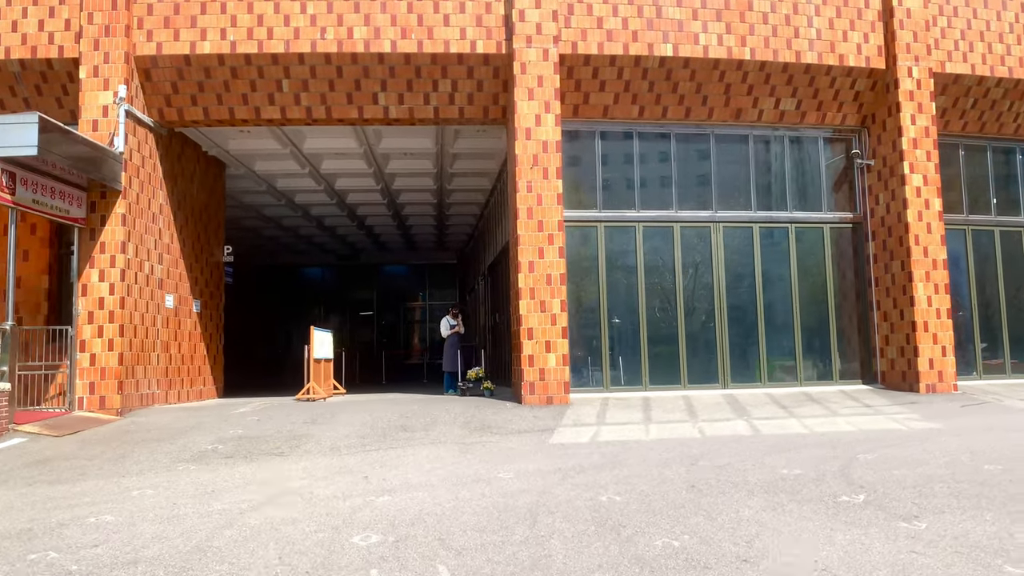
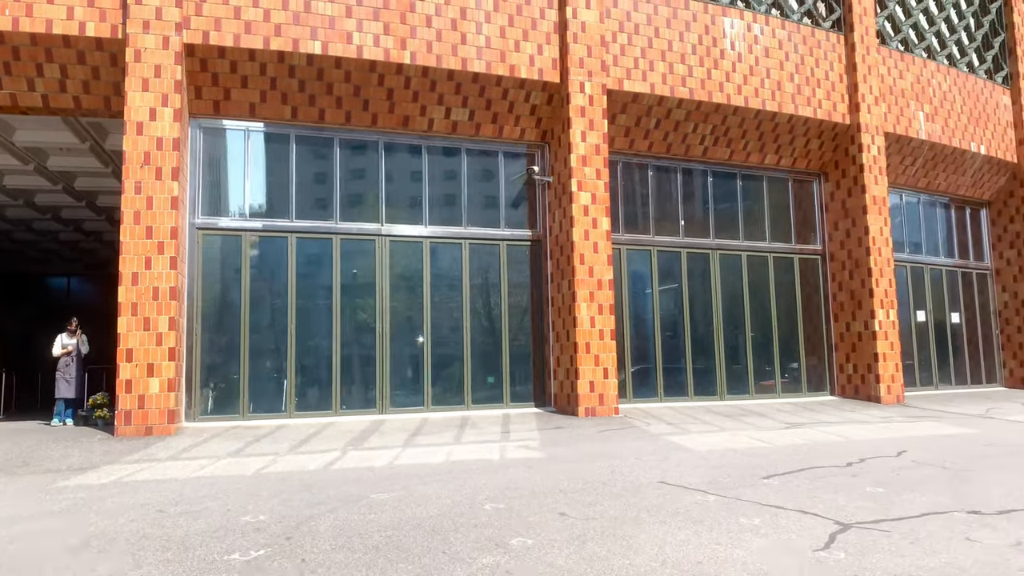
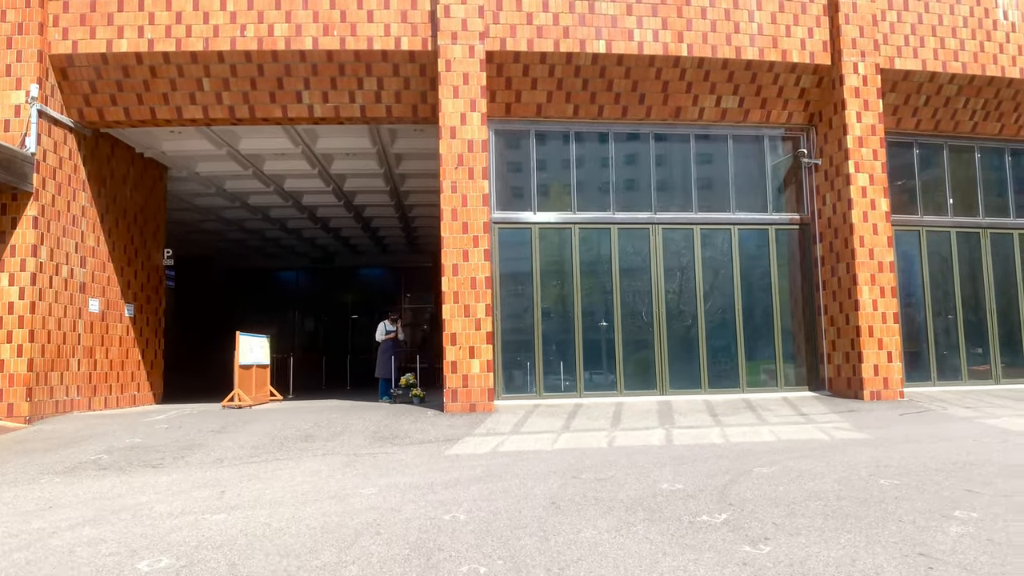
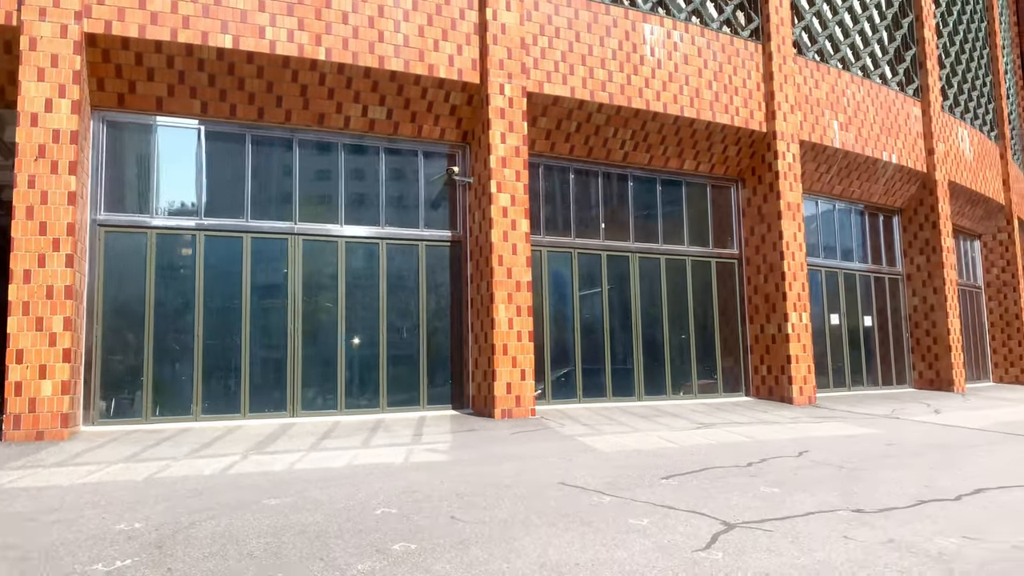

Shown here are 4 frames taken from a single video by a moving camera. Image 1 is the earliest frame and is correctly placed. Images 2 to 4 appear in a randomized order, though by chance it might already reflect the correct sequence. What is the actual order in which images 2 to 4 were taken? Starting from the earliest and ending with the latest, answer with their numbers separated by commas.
3, 2, 4
